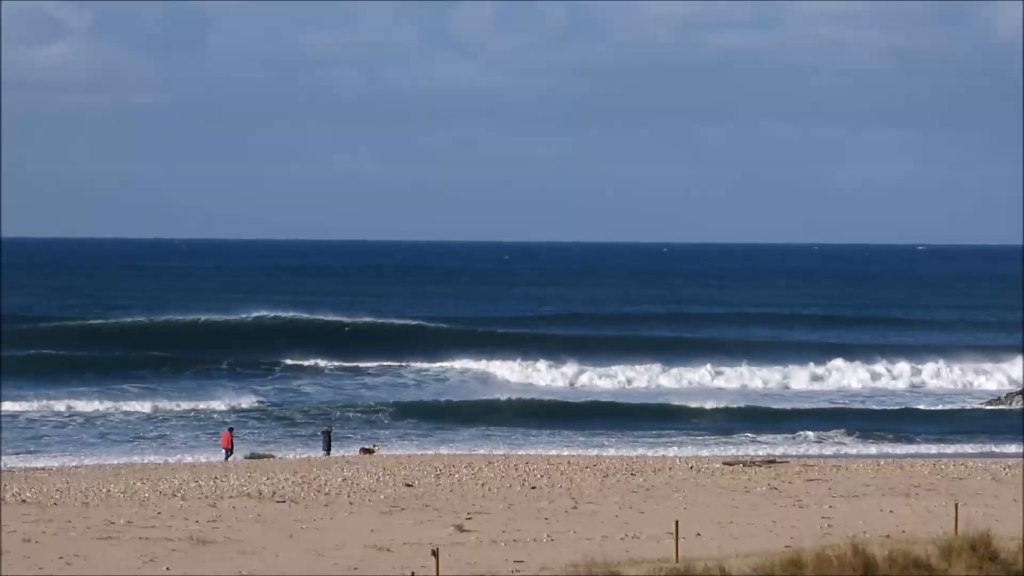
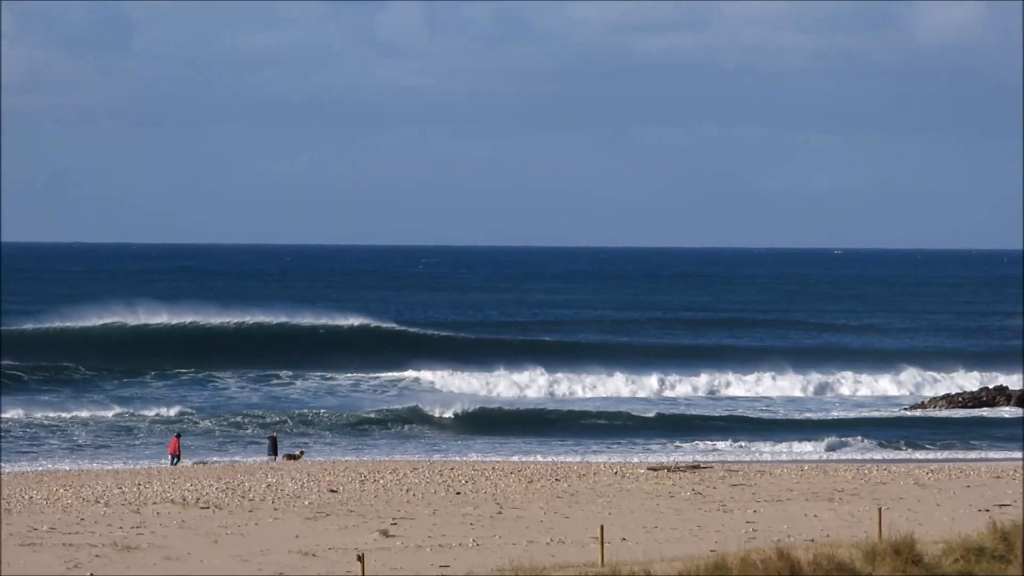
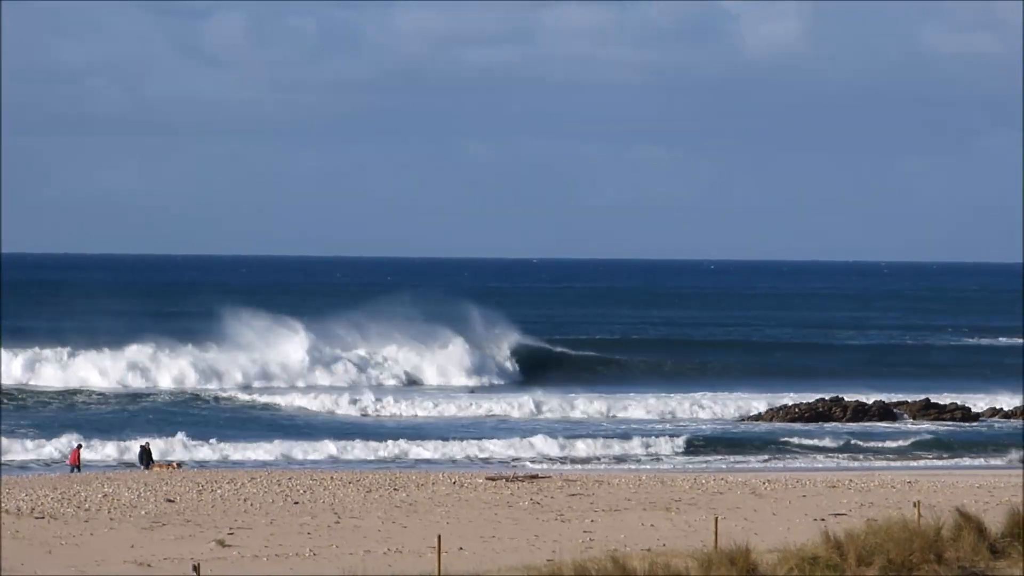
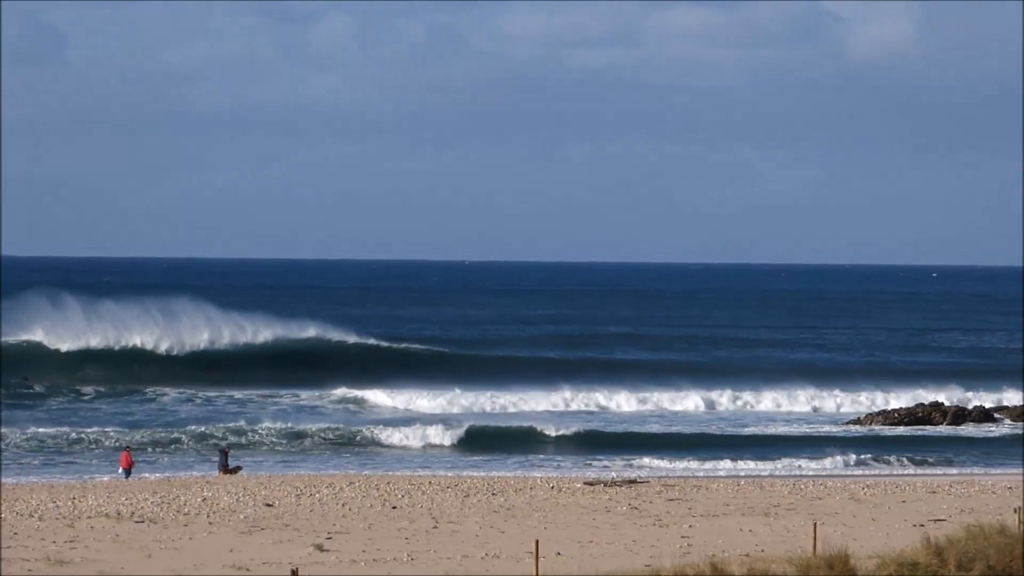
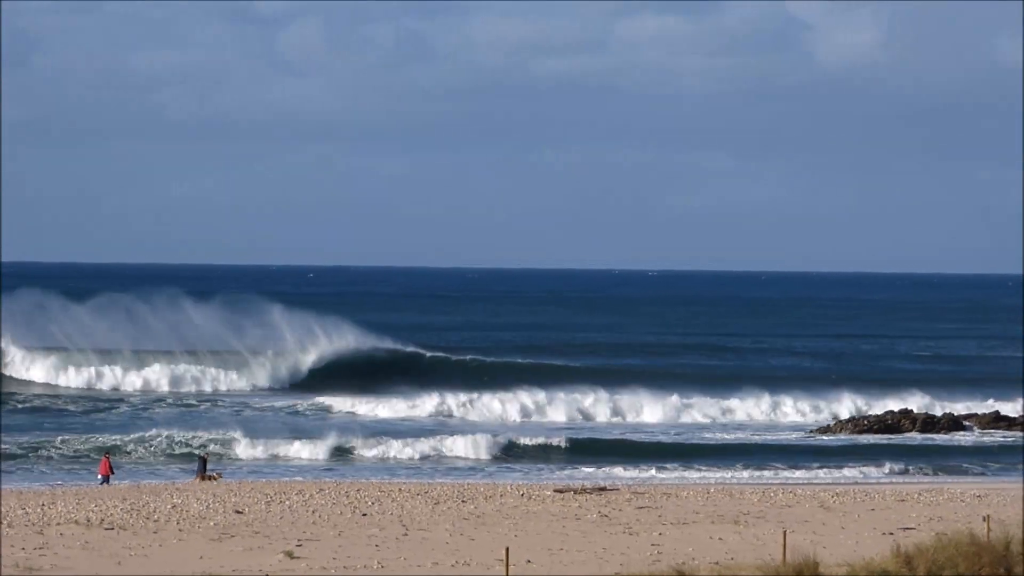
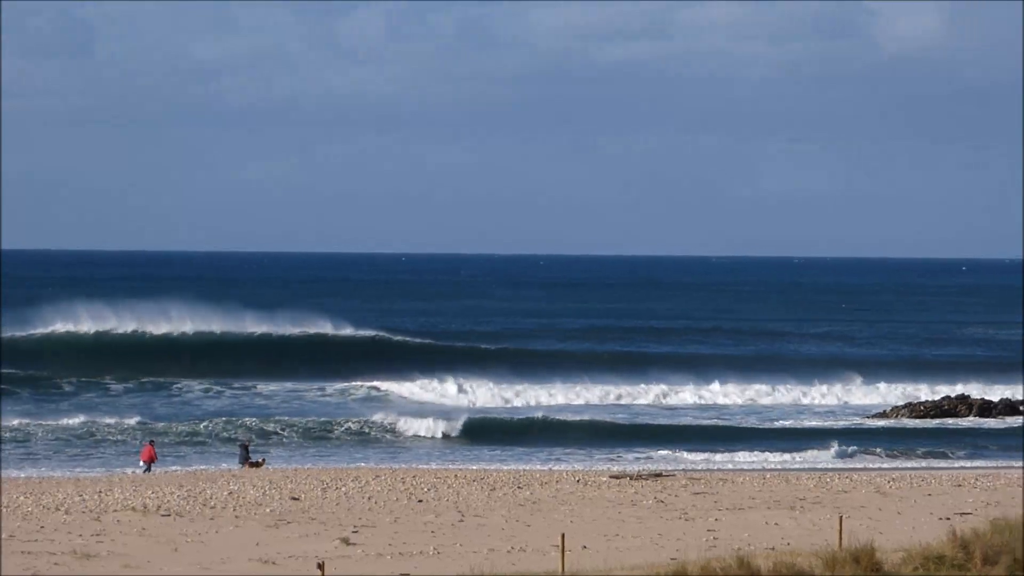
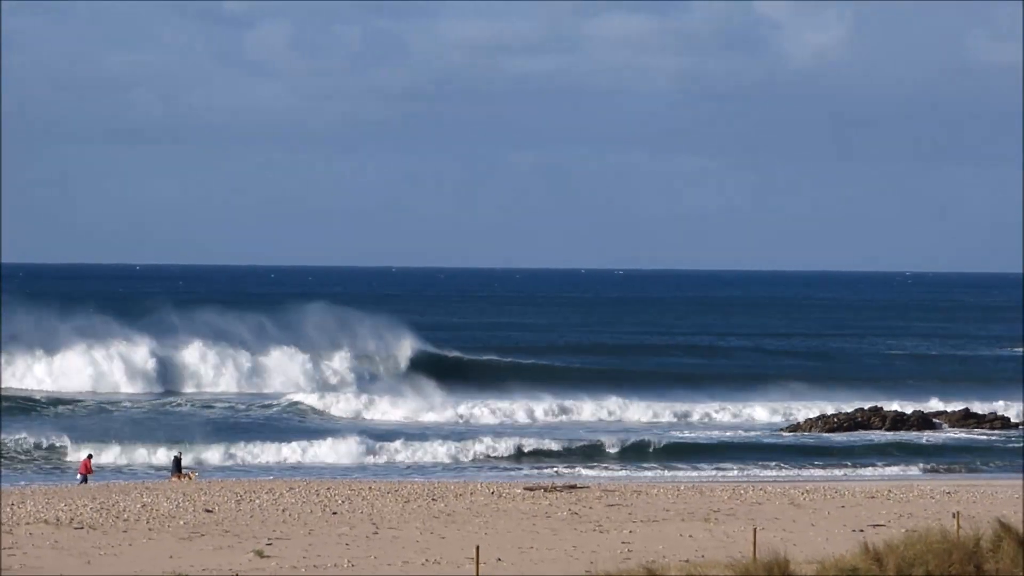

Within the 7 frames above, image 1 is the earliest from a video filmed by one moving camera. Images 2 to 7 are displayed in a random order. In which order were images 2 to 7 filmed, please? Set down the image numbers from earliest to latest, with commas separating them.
2, 6, 4, 5, 7, 3
